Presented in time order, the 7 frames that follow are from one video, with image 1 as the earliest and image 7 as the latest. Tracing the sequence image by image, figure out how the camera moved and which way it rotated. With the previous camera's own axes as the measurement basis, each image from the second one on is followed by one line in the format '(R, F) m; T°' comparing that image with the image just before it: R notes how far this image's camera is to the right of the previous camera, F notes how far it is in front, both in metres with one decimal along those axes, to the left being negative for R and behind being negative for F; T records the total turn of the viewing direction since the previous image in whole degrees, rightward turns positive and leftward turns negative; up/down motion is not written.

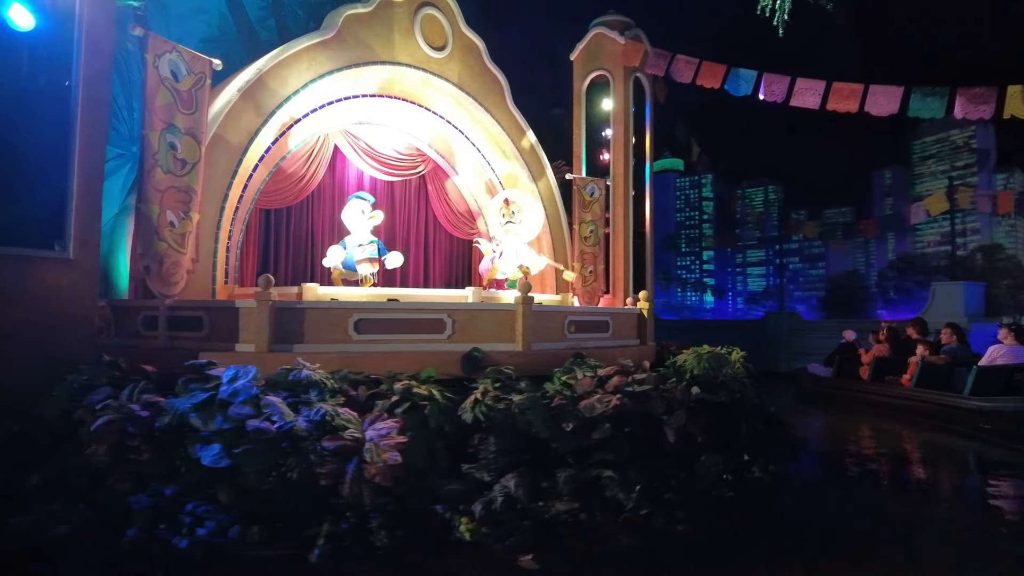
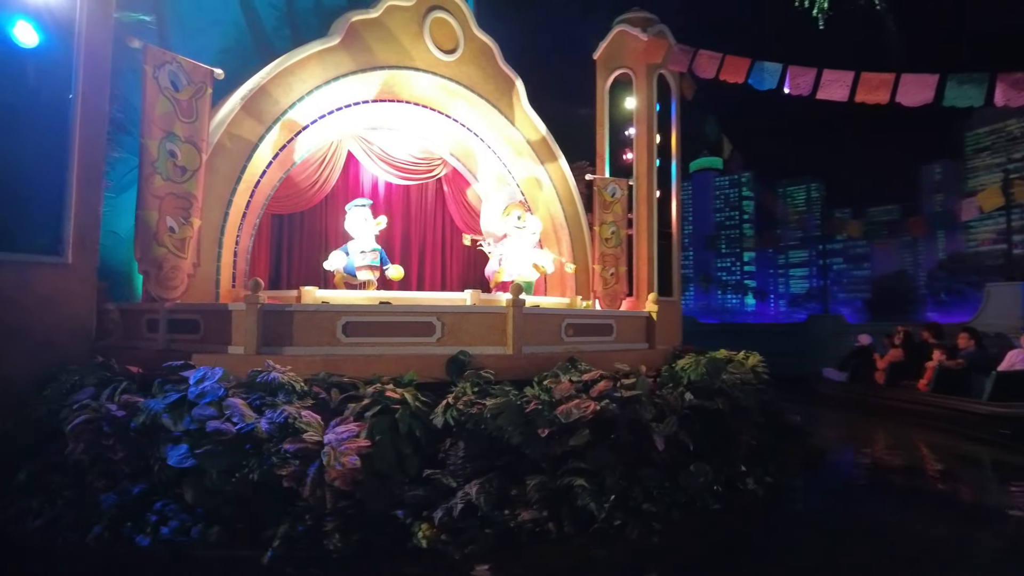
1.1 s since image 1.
(+0.5, +0.1) m; -5°
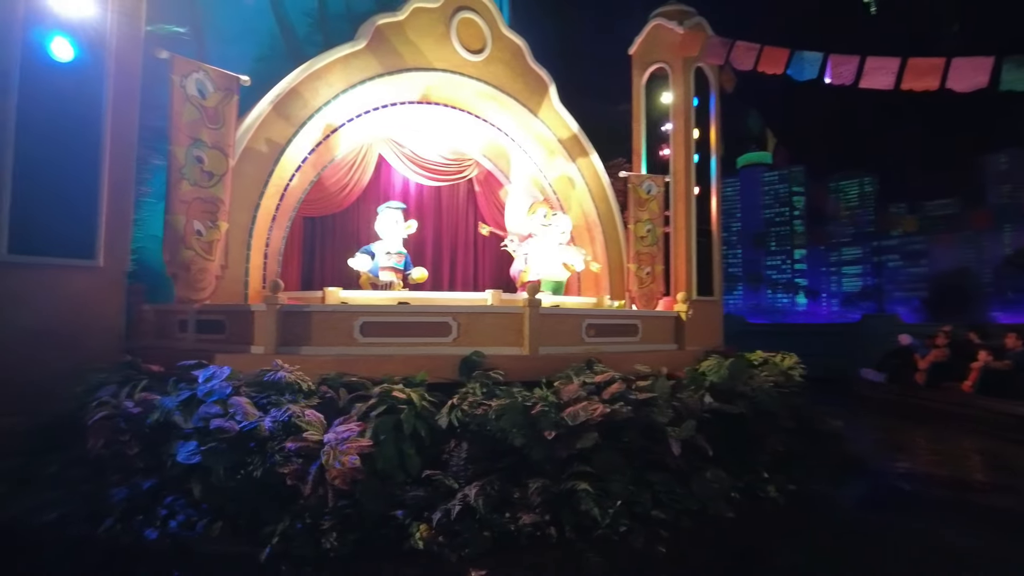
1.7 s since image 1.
(+0.3, +0.1) m; -5°
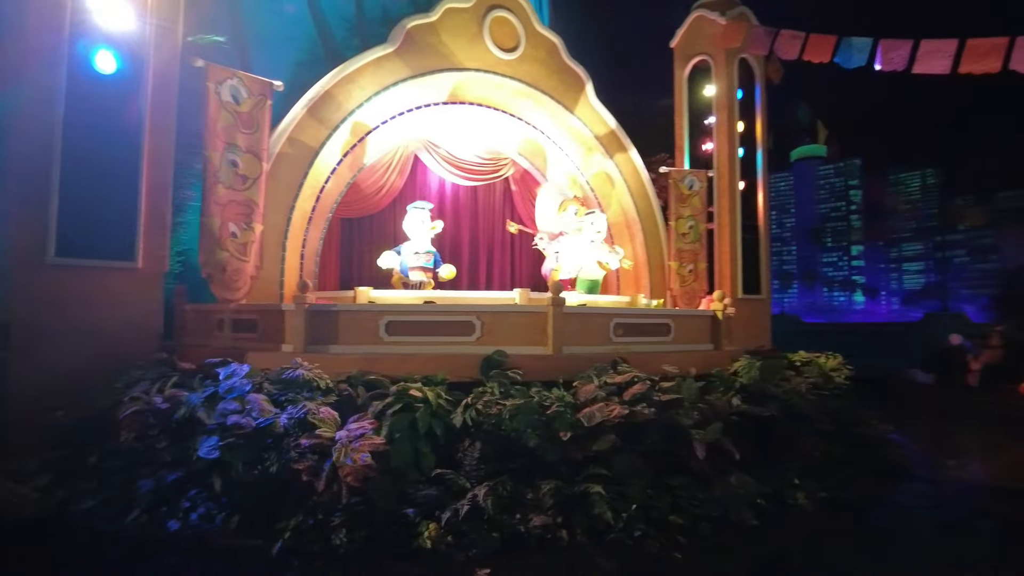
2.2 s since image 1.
(+0.3, +0.1) m; -5°
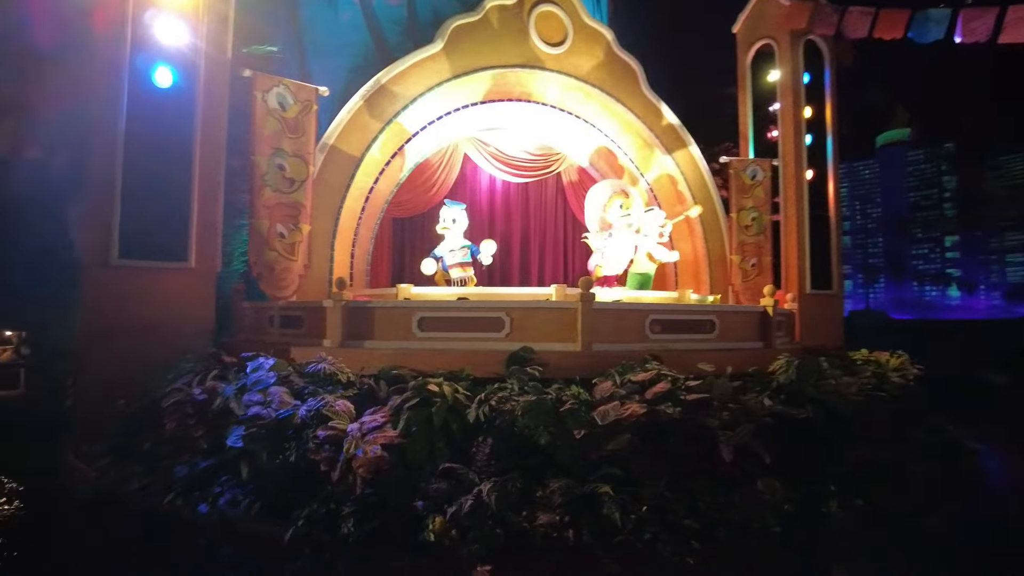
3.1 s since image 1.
(+0.5, +0.1) m; -8°
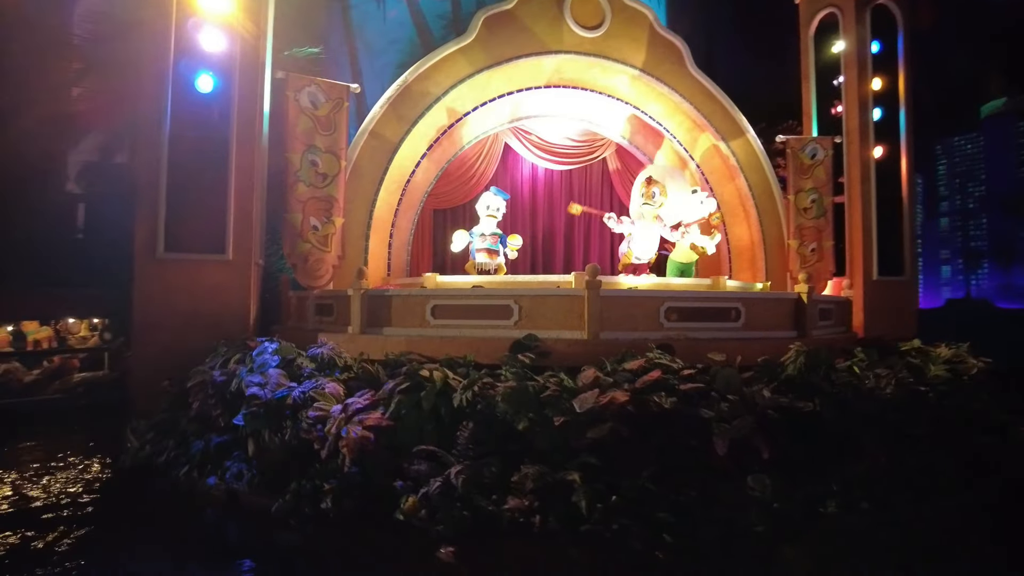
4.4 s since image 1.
(+0.7, 0.0) m; -9°
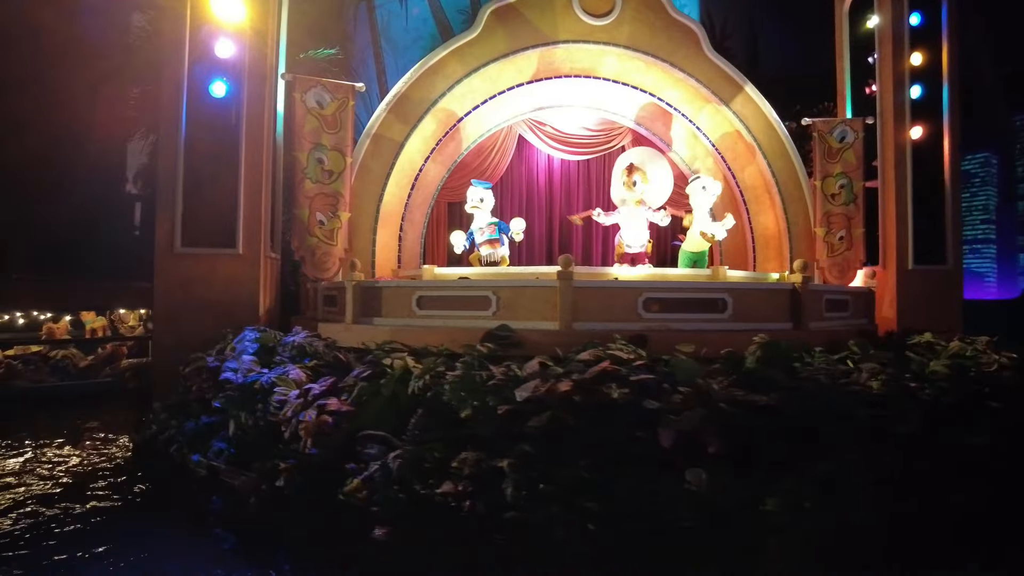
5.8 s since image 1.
(+0.8, 0.0) m; -7°
